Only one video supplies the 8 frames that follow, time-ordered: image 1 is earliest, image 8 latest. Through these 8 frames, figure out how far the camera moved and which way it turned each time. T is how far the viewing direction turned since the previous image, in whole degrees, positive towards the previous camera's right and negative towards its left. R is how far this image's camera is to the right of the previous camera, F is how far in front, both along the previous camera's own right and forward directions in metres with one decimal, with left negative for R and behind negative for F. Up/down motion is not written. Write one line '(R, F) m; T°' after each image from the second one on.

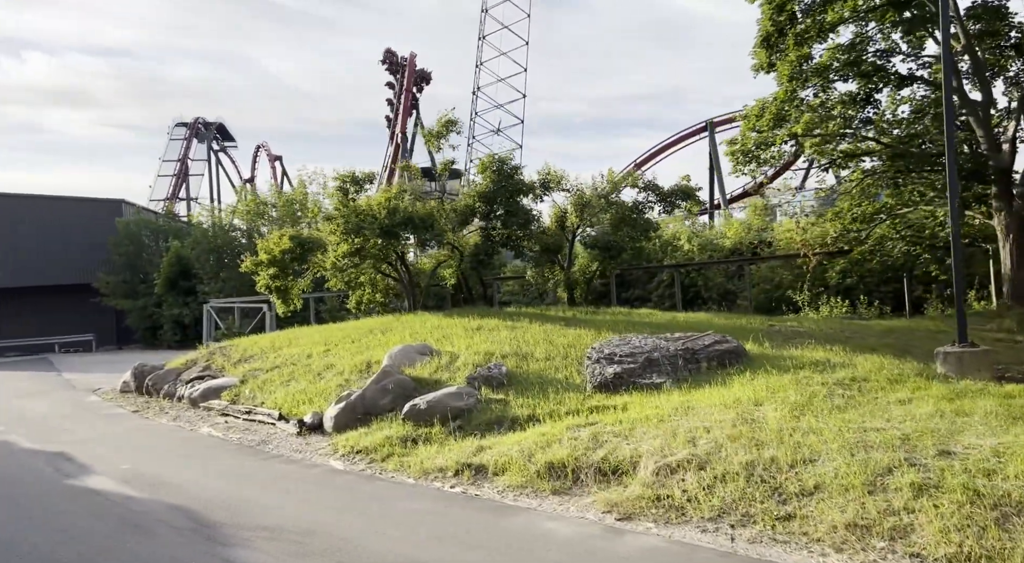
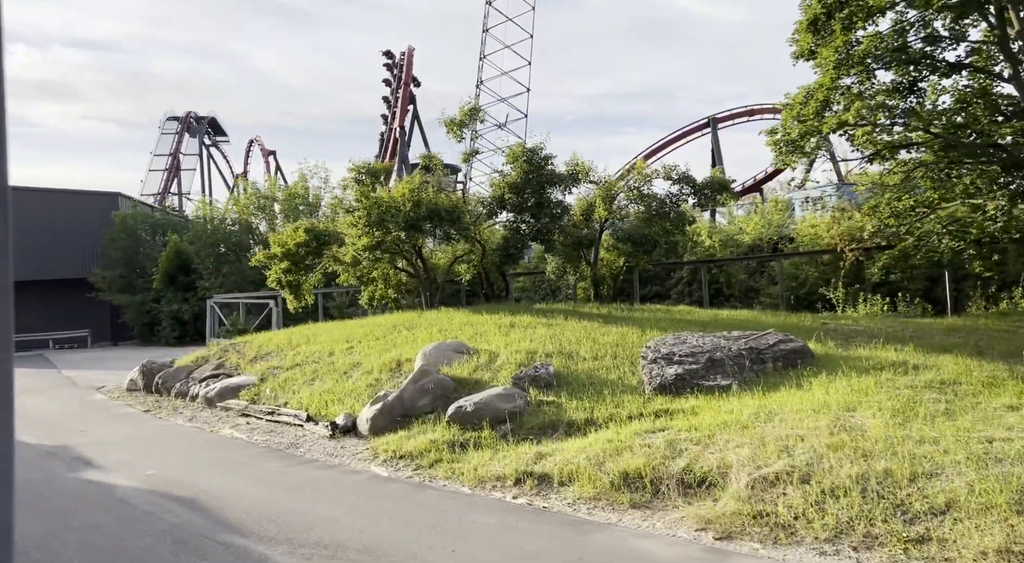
(-0.5, +0.5) m; 0°
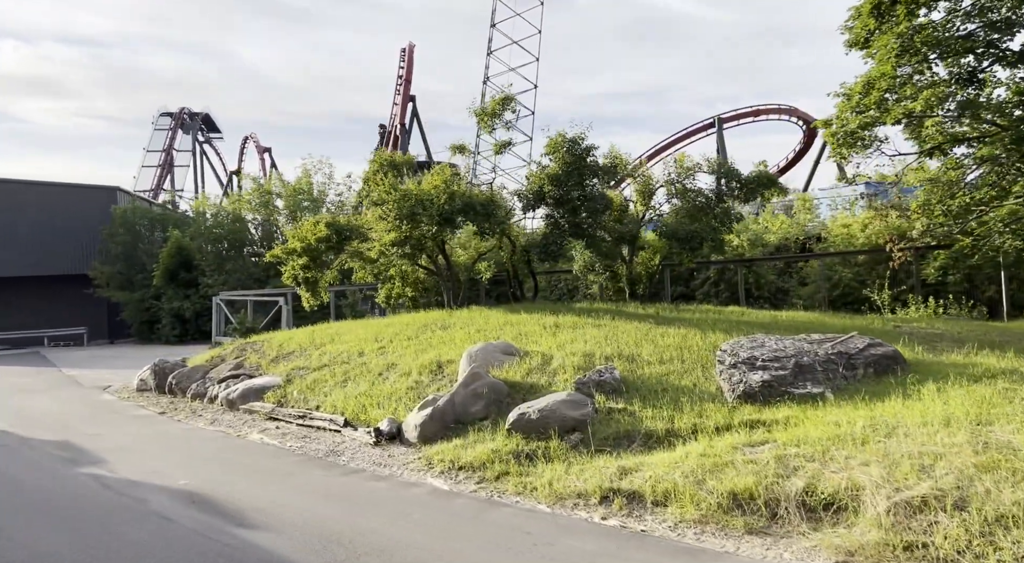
(-0.6, +0.6) m; 0°
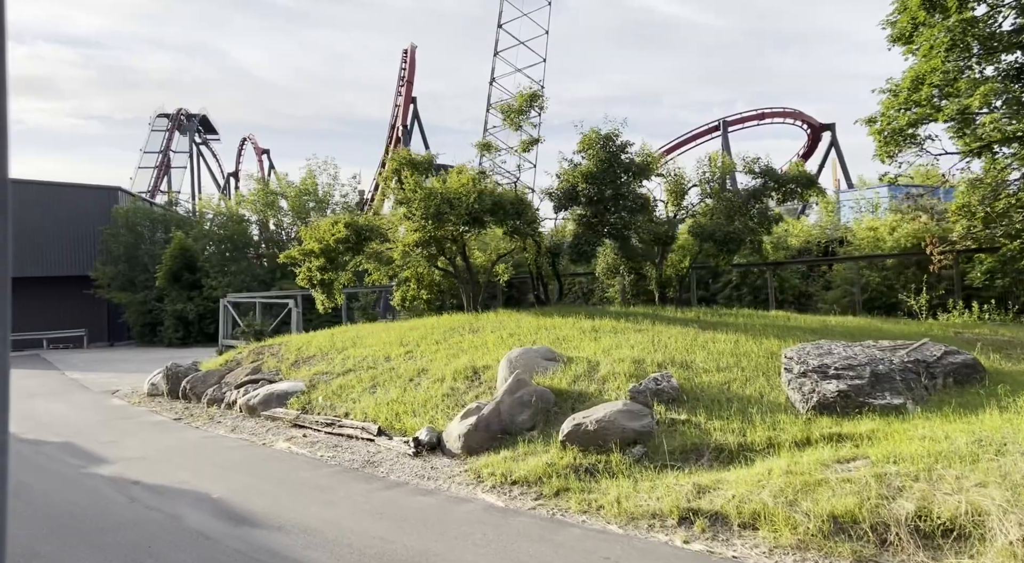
(-0.4, +0.4) m; 0°
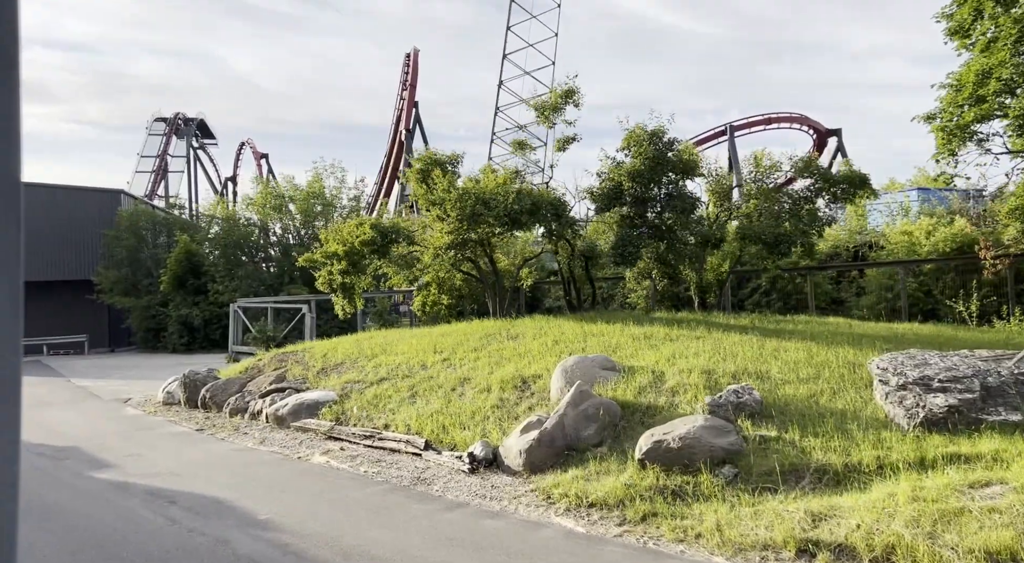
(-0.5, +0.5) m; 0°
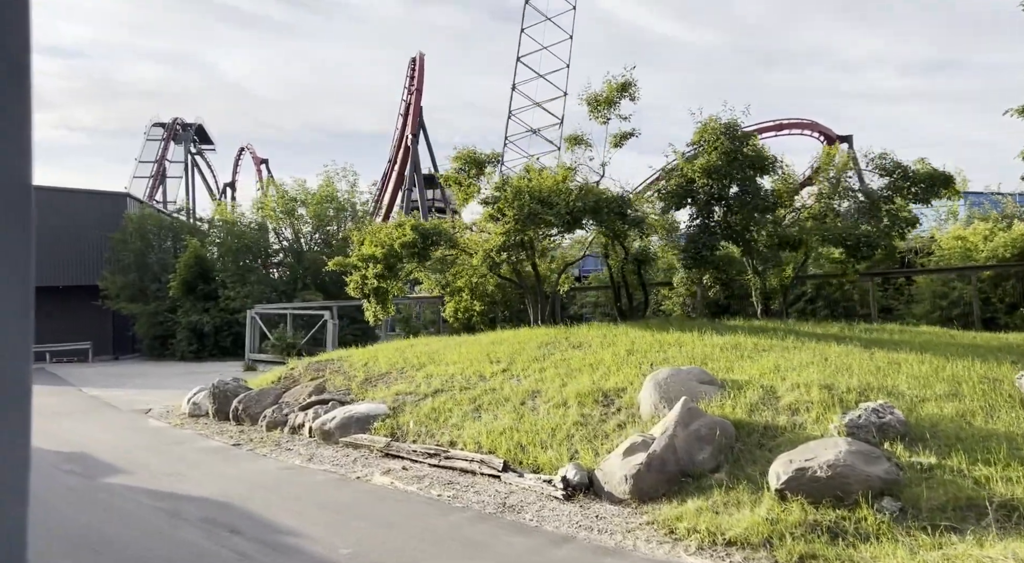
(-0.7, +0.7) m; 0°
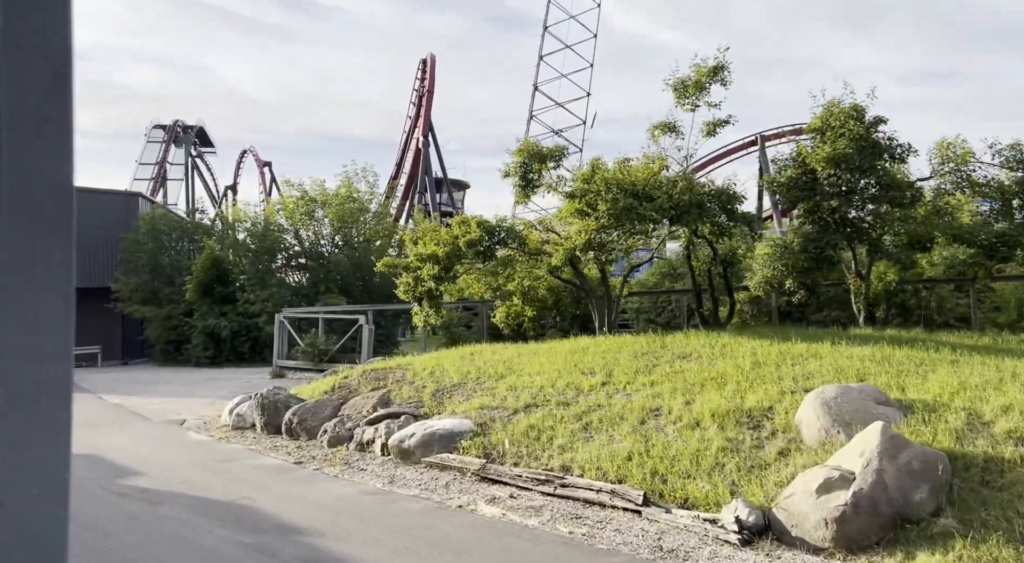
(-1.0, +1.0) m; 0°
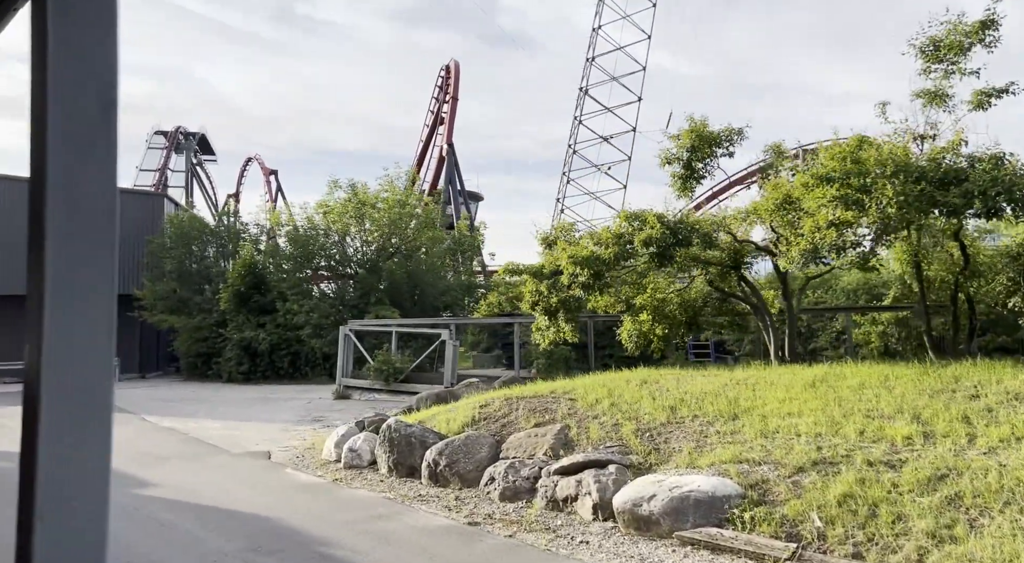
(-2.1, +2.2) m; 0°
